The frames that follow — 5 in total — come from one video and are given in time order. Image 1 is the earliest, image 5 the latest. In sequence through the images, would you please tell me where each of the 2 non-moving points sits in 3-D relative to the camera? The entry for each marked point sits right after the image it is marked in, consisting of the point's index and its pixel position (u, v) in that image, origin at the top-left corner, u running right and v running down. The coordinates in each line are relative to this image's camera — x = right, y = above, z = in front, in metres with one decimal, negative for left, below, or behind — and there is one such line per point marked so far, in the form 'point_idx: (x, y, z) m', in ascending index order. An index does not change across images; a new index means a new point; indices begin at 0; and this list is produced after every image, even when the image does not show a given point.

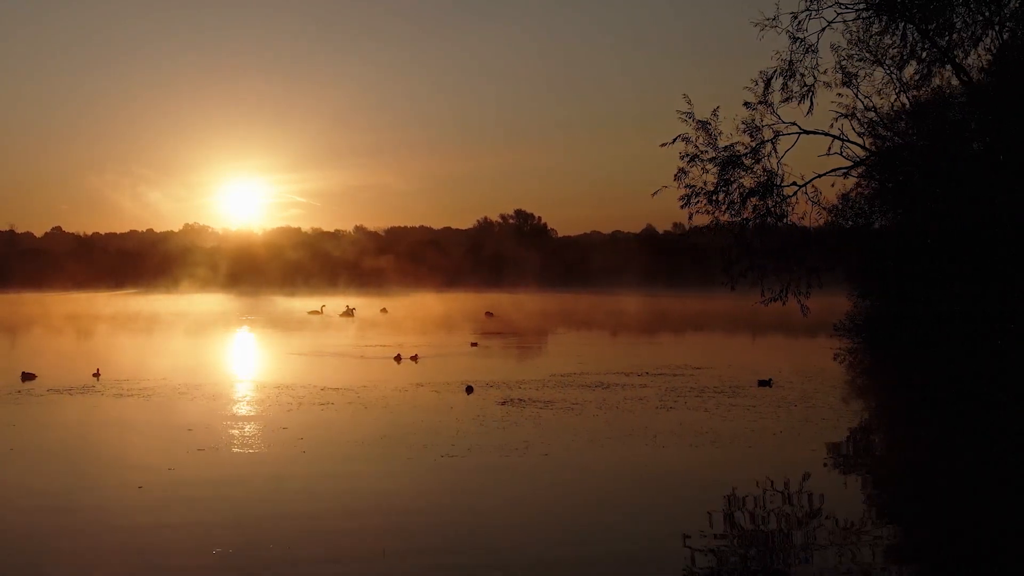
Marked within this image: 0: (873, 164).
0: (+5.5, +1.9, +13.6) m
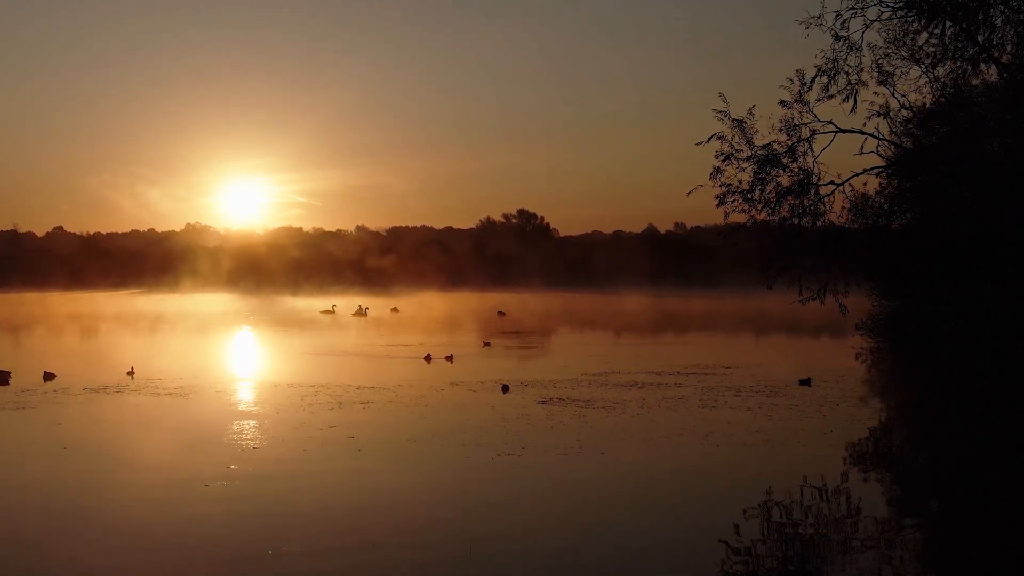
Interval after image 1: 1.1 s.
0: (+6.0, +1.9, +13.6) m
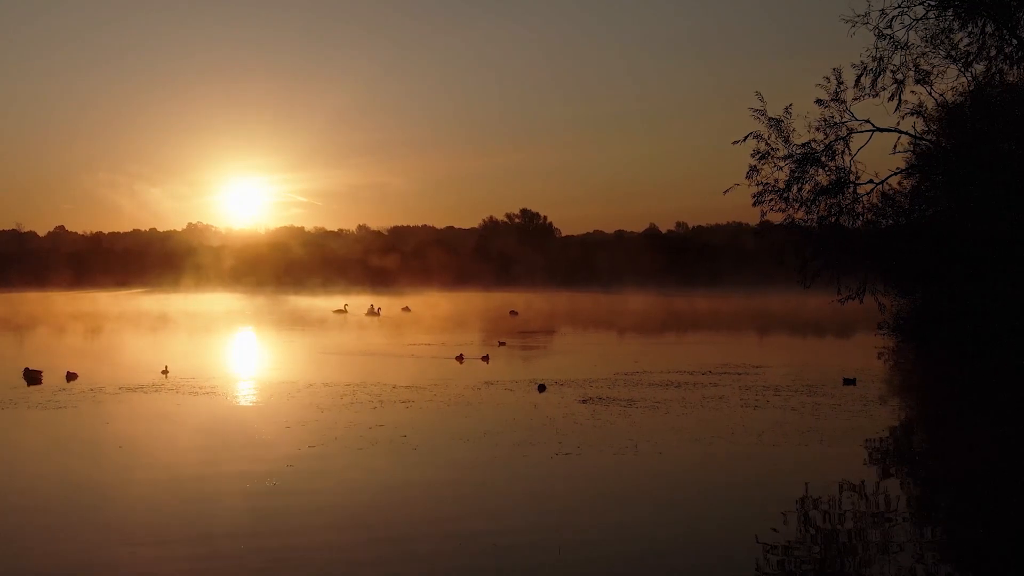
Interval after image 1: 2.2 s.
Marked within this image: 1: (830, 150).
0: (+6.5, +1.9, +13.6) m
1: (+4.5, +1.9, +12.5) m
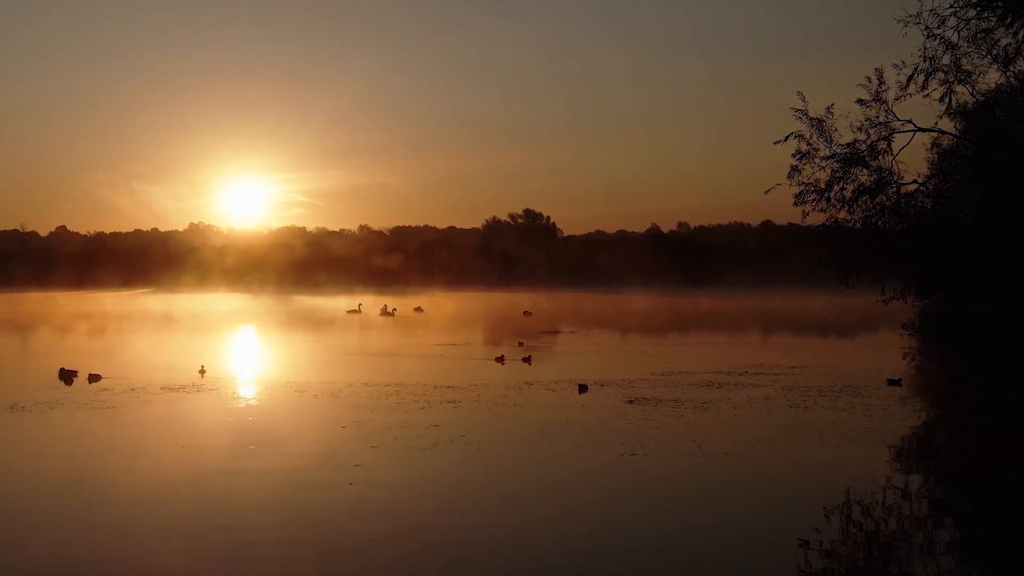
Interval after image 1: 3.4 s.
0: (+7.1, +1.9, +13.5) m
1: (+5.1, +1.9, +12.5) m
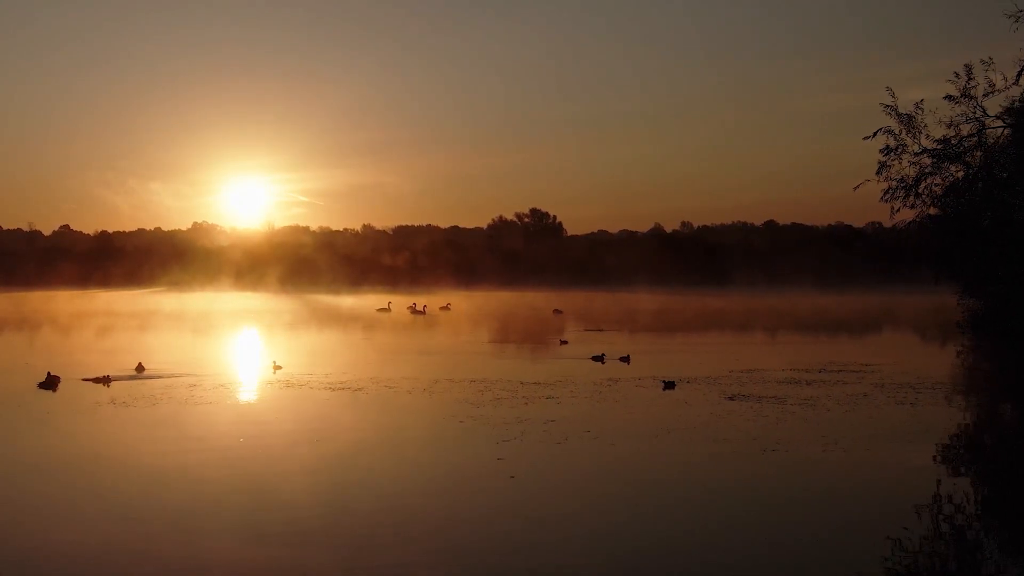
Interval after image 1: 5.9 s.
0: (+8.3, +2.0, +13.5) m
1: (+6.3, +2.0, +12.4) m
